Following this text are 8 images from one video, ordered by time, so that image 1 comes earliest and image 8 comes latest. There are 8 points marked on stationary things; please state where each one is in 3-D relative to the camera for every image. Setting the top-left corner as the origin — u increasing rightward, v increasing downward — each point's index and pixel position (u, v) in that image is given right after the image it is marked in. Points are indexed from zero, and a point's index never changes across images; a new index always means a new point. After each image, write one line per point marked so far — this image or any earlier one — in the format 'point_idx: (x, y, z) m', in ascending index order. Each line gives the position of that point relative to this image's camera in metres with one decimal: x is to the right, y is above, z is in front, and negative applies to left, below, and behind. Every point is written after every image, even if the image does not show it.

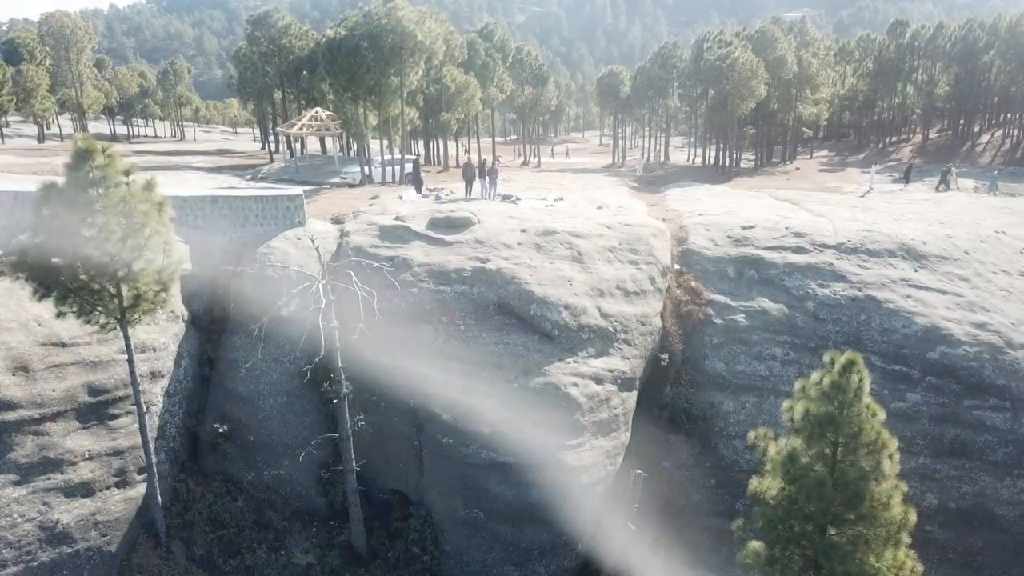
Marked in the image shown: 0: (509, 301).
0: (-0.1, -0.3, +18.4) m
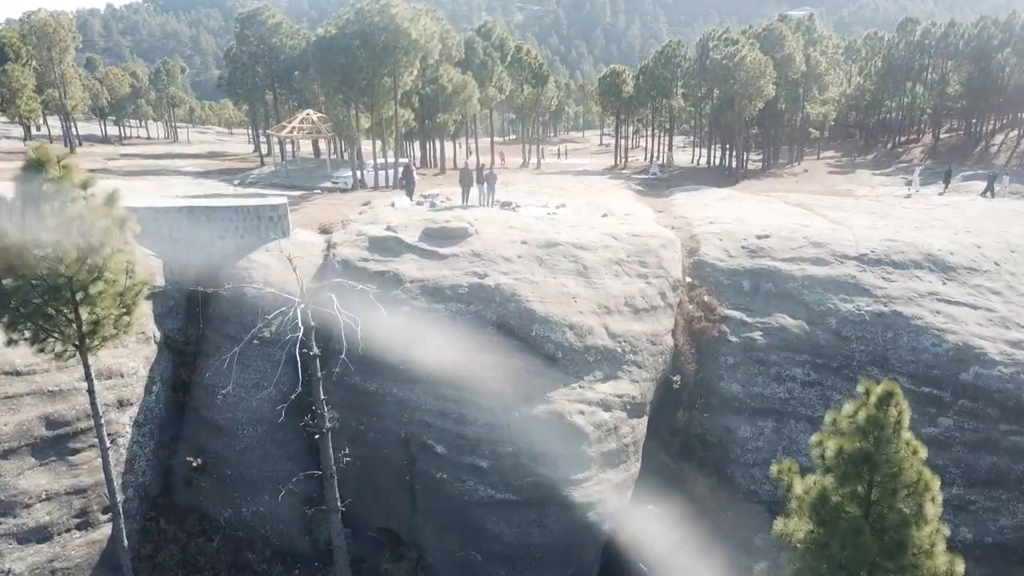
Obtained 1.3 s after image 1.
0: (-0.1, -0.7, +16.9) m
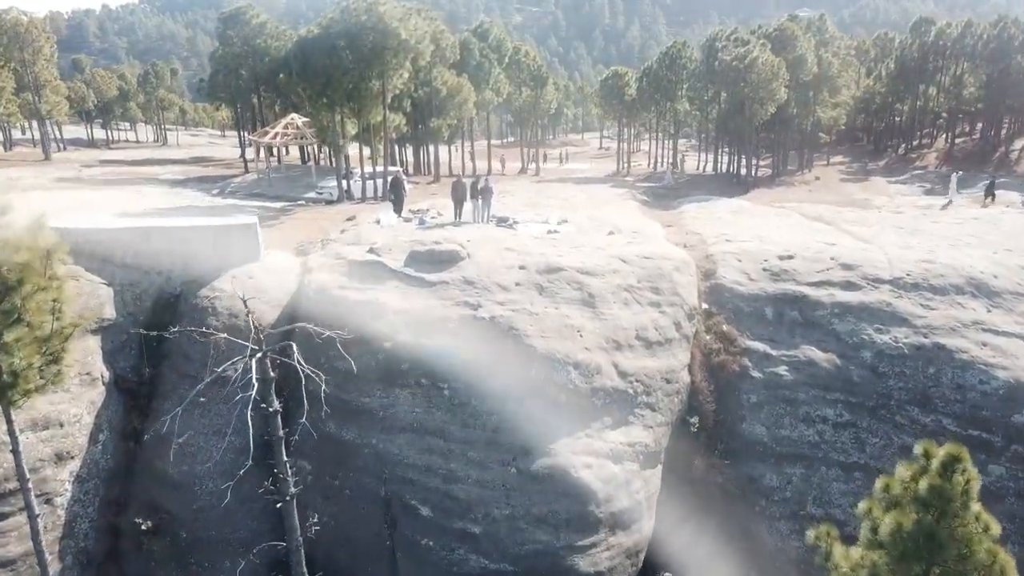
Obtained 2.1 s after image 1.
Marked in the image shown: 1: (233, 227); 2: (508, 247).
0: (-0.1, -1.3, +14.9) m
1: (-6.1, +1.3, +17.0) m
2: (-0.1, +1.0, +18.0) m
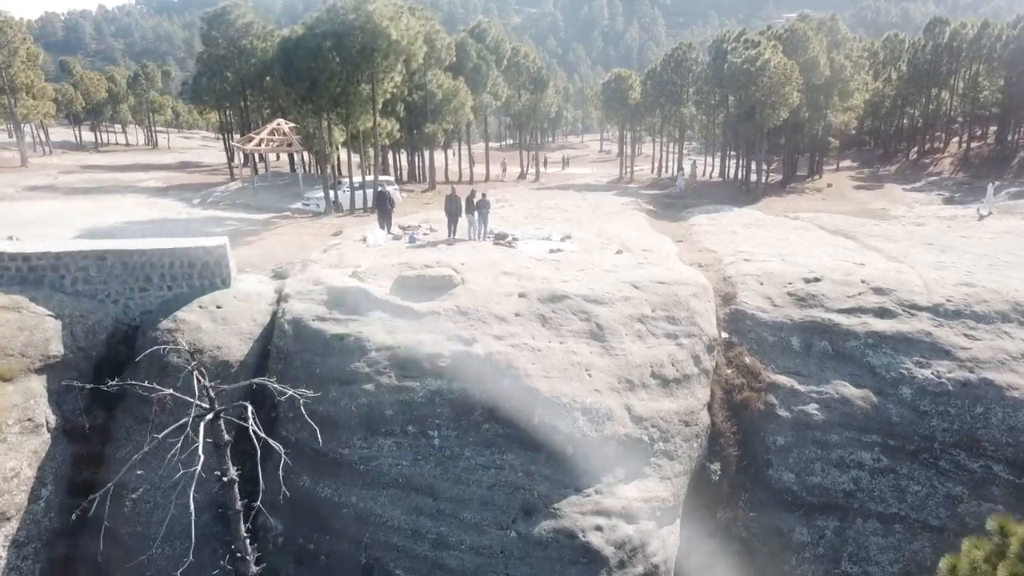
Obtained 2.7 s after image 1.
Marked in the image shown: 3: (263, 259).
0: (-0.1, -1.9, +13.1) m
1: (-6.1, +0.7, +15.2) m
2: (-0.1, +0.4, +16.2) m
3: (-6.1, +0.7, +19.0) m
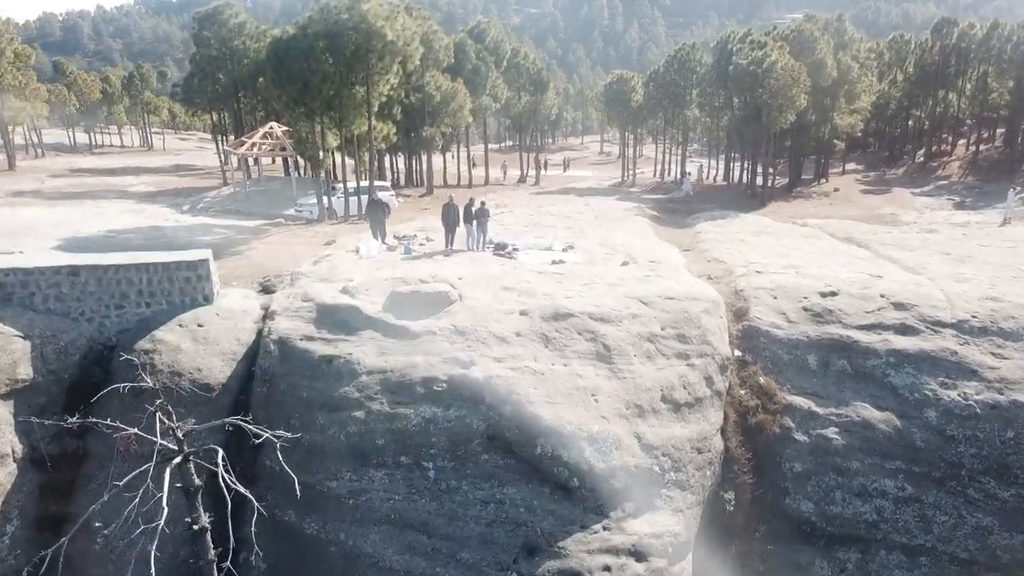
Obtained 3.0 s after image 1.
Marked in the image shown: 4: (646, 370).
0: (-0.1, -2.2, +12.1) m
1: (-6.1, +0.4, +14.3) m
2: (-0.1, +0.1, +15.3) m
3: (-6.0, +0.4, +18.1) m
4: (+2.4, -1.4, +13.8) m
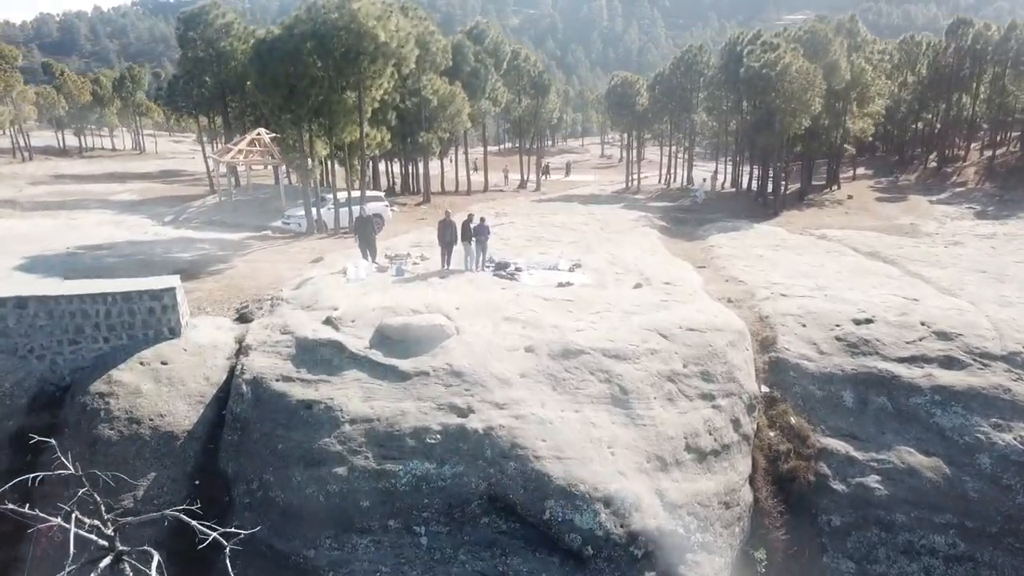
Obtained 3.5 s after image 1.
0: (-0.1, -2.8, +10.6) m
1: (-6.1, -0.1, +12.7) m
2: (0.0, -0.5, +13.7) m
3: (-6.0, -0.1, +16.5) m
4: (+2.4, -2.0, +12.2) m
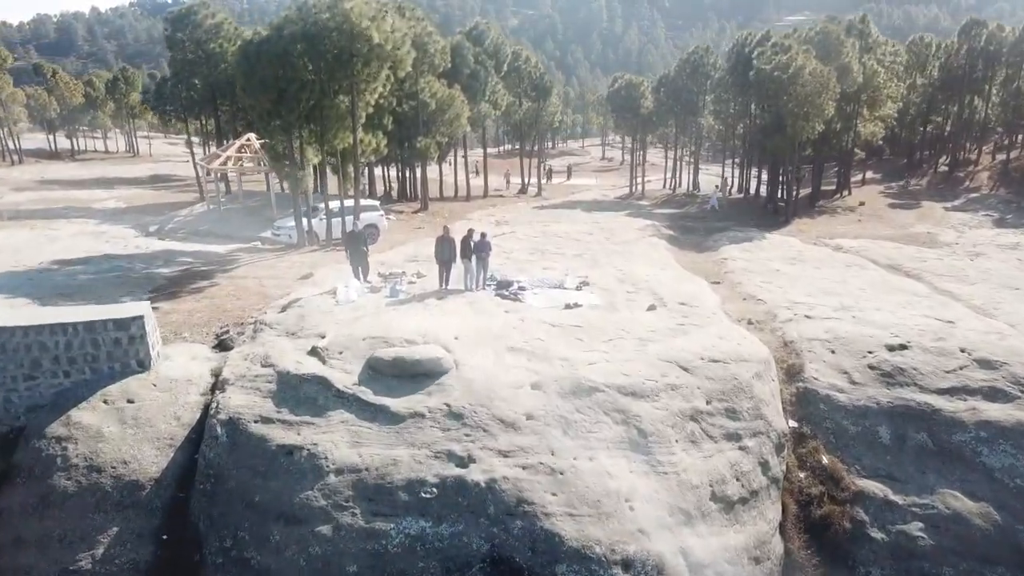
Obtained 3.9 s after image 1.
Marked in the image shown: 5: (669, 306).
0: (0.0, -3.2, +9.3) m
1: (-6.0, -0.5, +11.4) m
2: (0.0, -0.9, +12.5) m
3: (-5.9, -0.6, +15.3) m
4: (+2.5, -2.4, +10.9) m
5: (+3.1, -0.3, +15.6) m
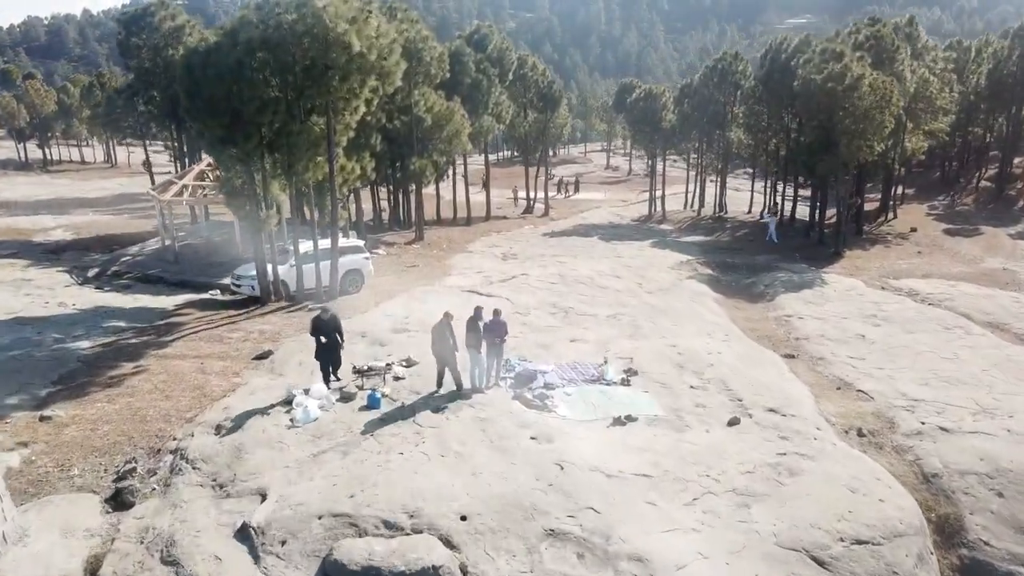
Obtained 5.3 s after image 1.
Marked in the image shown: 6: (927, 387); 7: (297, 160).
0: (+0.4, -4.7, +5.0) m
1: (-5.6, -2.0, +7.1) m
2: (+0.4, -2.4, +8.2) m
3: (-5.5, -2.1, +10.9) m
4: (+2.9, -3.9, +6.6) m
5: (+3.5, -1.8, +11.3) m
6: (+7.1, -1.7, +13.4) m
7: (-4.8, +2.9, +17.5) m
